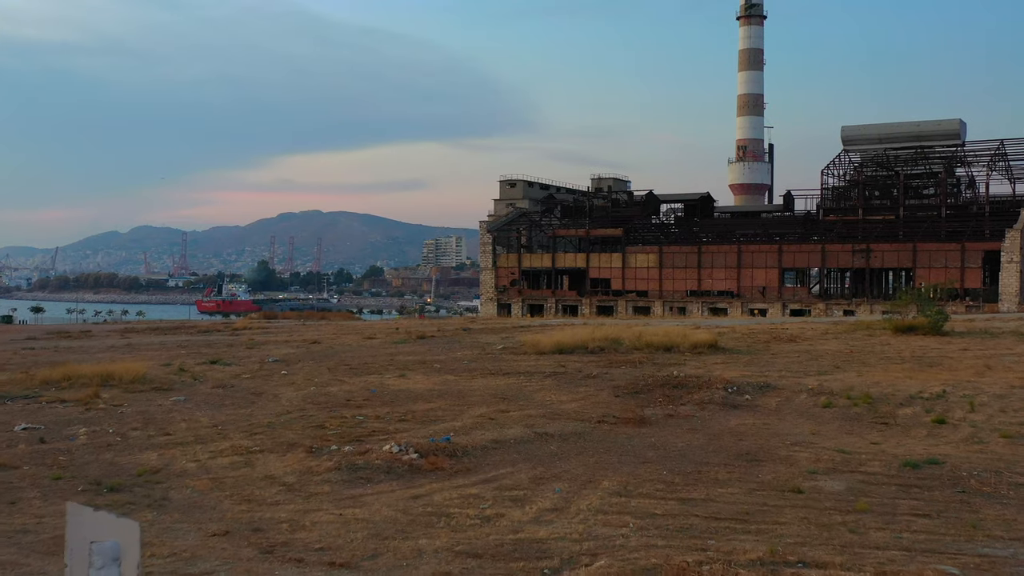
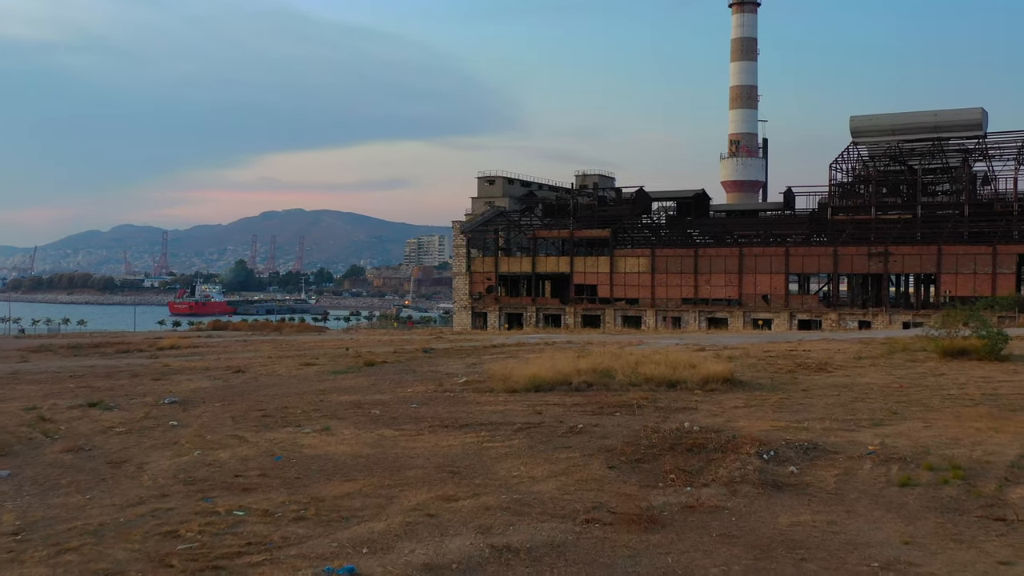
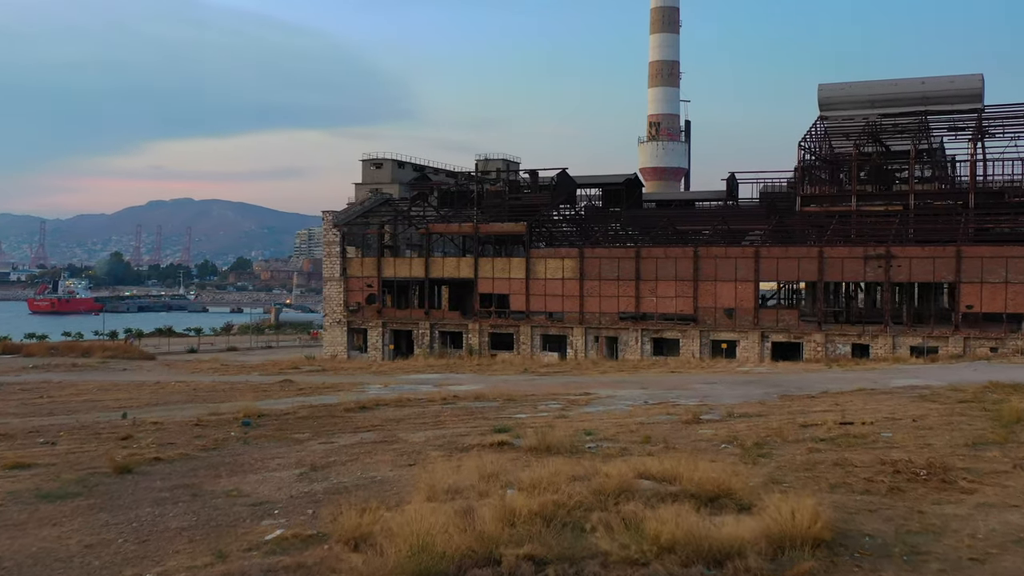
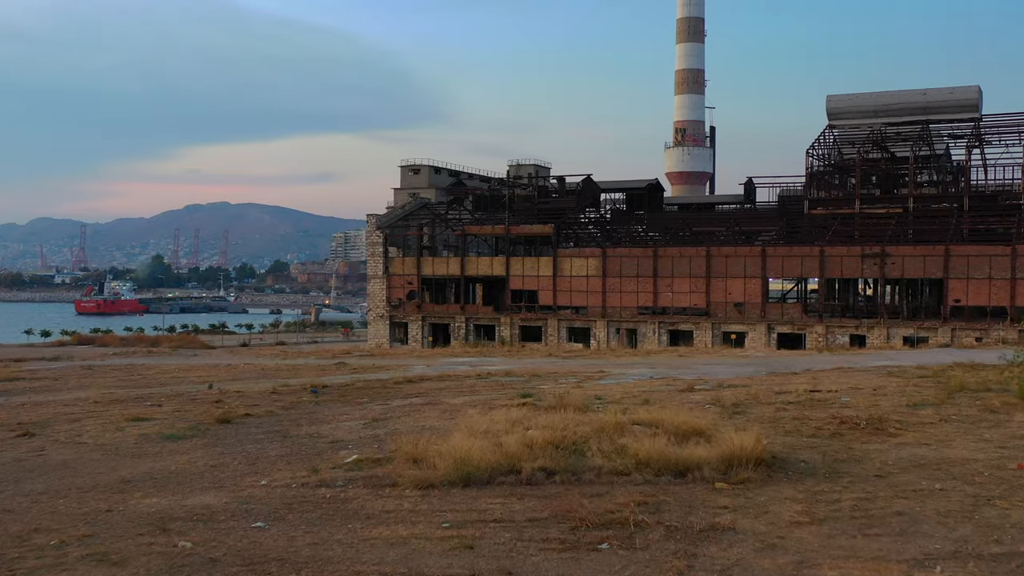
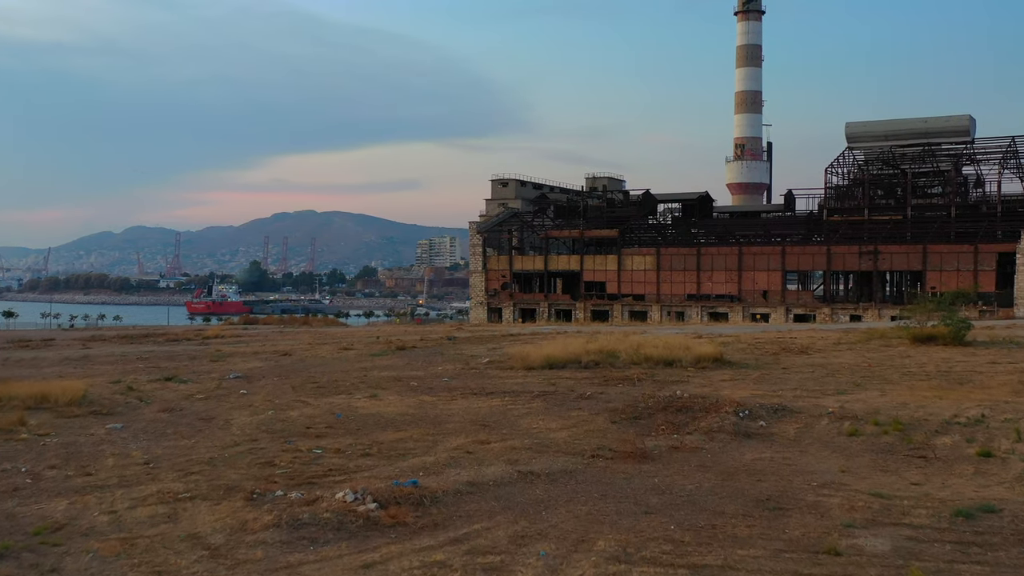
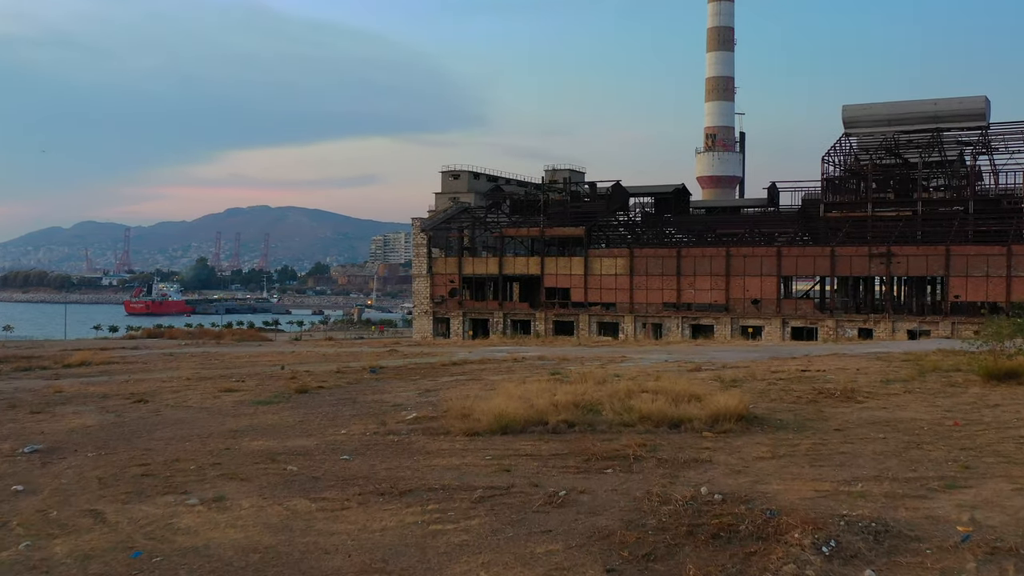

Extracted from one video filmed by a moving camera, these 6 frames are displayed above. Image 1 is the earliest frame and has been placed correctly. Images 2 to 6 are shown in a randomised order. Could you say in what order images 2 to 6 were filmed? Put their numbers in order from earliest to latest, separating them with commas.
5, 2, 6, 4, 3
